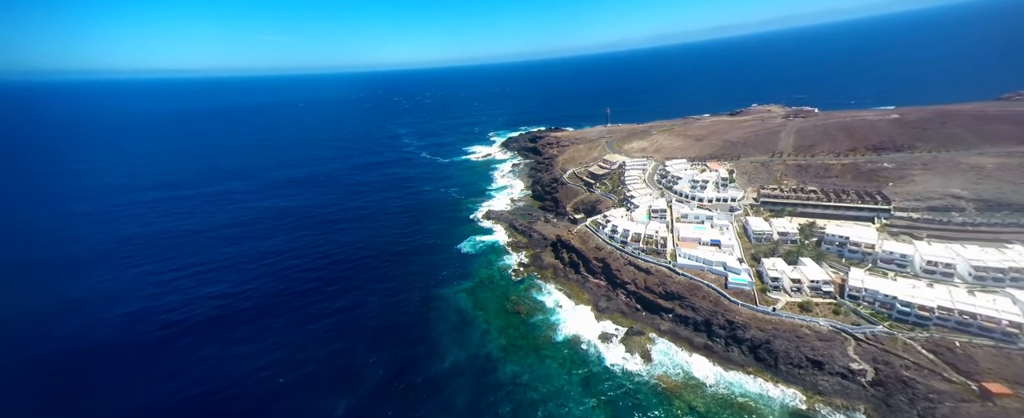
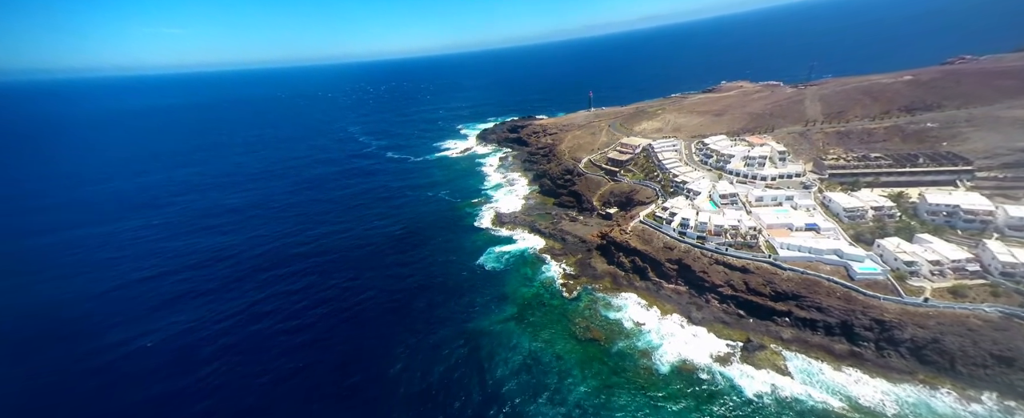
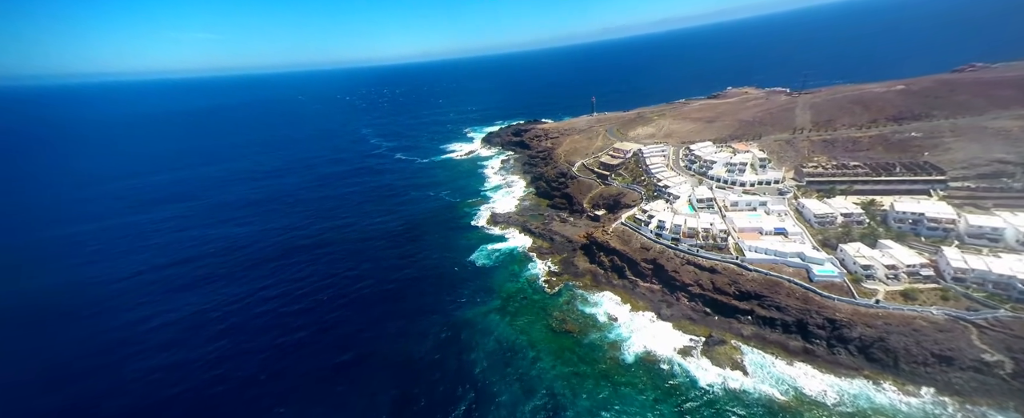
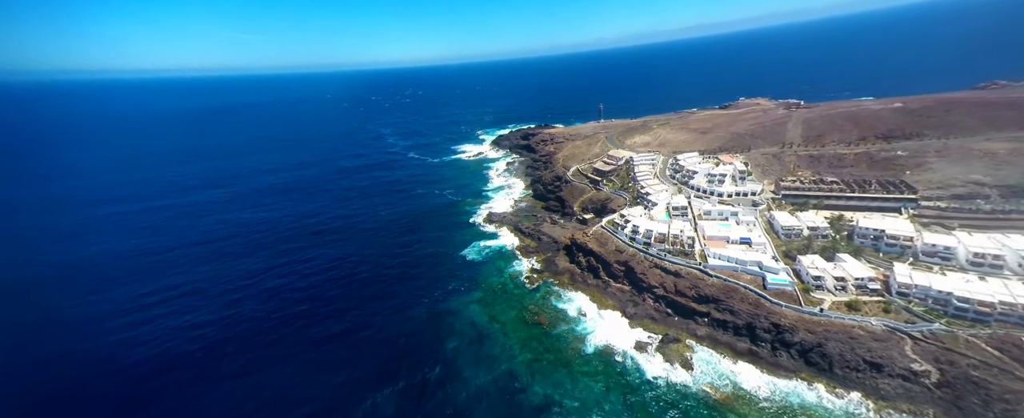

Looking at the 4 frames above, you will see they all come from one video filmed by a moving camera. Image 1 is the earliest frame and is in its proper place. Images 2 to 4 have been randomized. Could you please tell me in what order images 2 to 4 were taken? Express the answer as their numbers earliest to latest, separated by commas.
4, 3, 2
